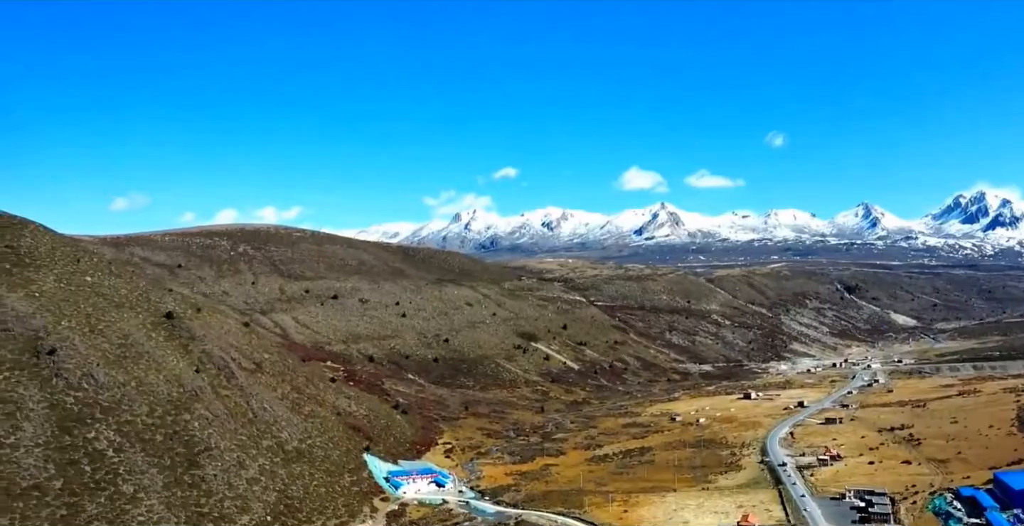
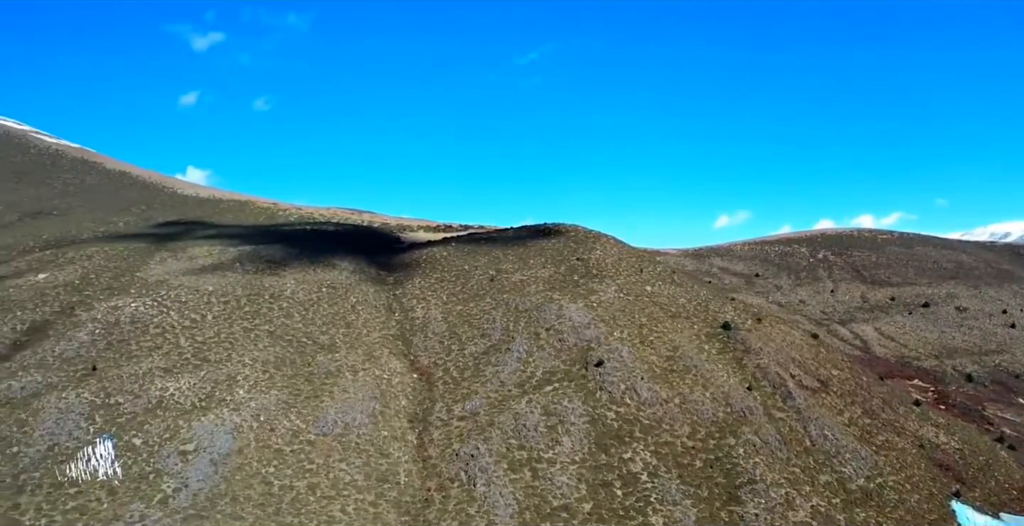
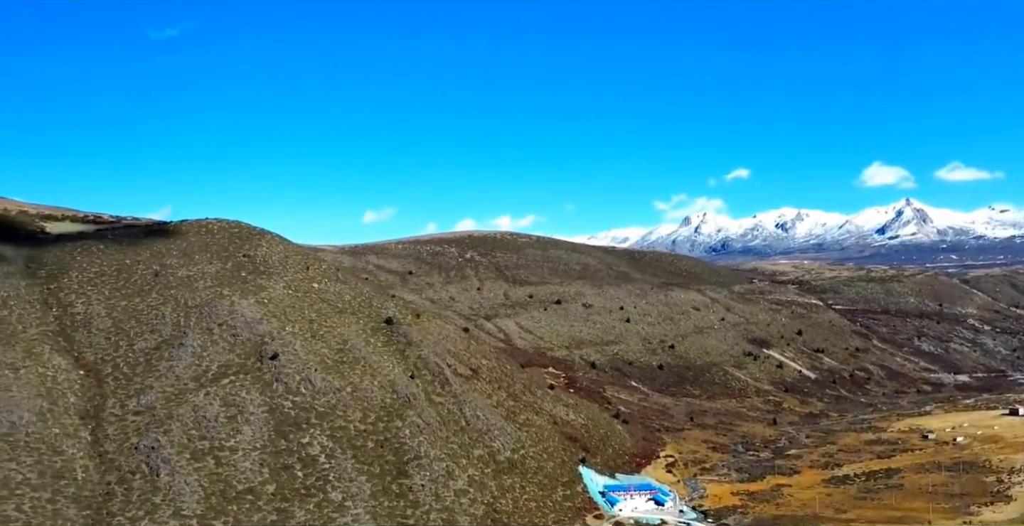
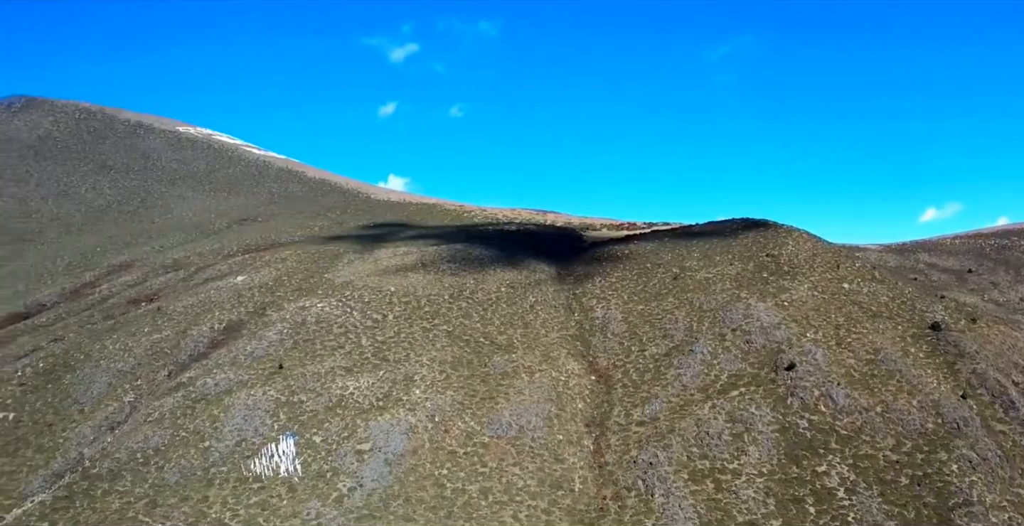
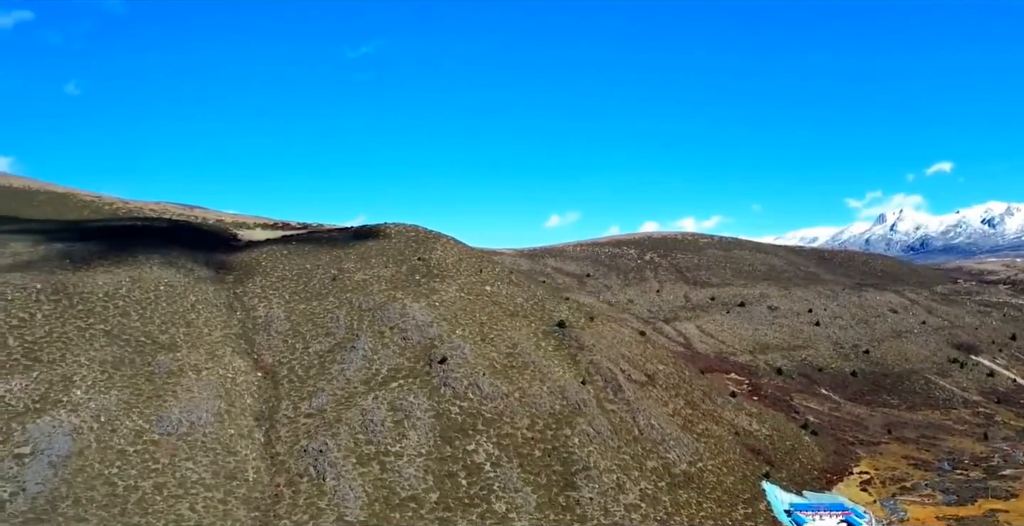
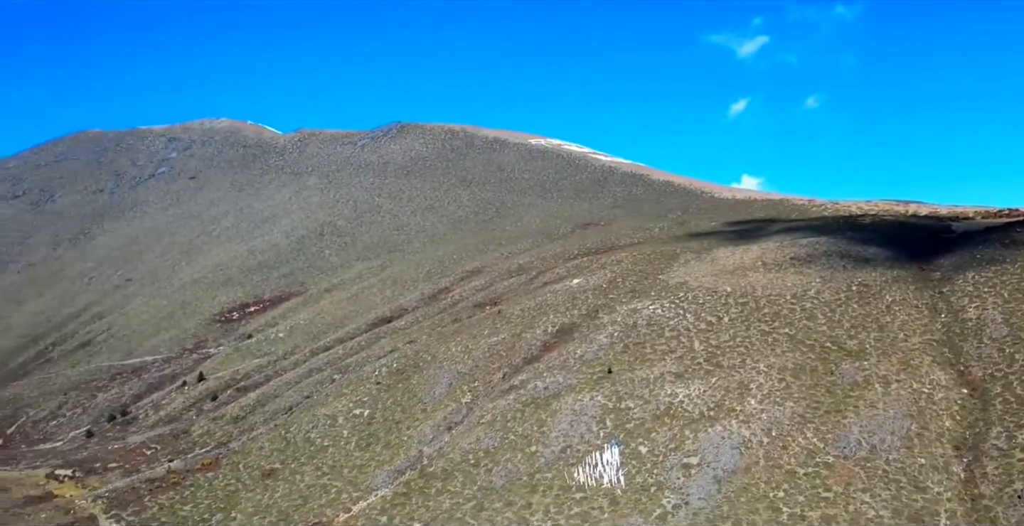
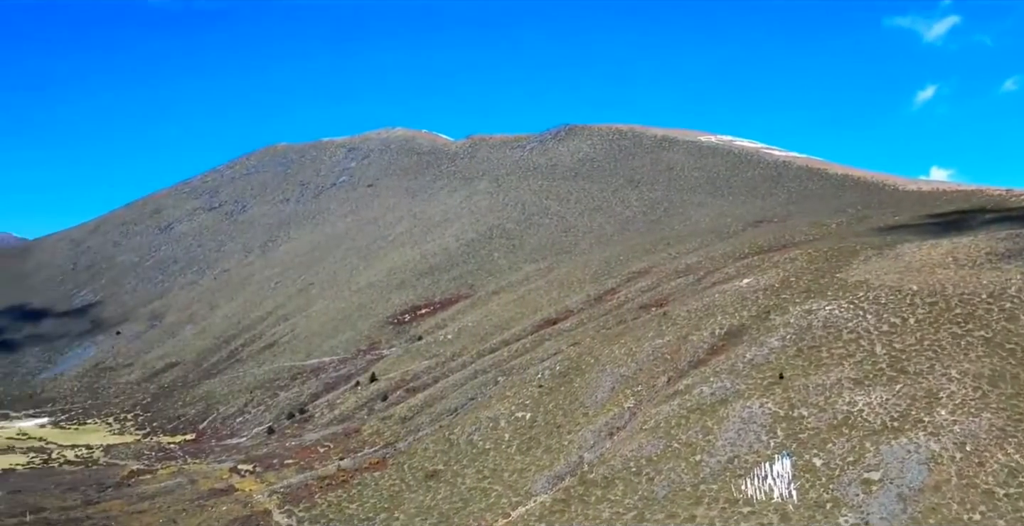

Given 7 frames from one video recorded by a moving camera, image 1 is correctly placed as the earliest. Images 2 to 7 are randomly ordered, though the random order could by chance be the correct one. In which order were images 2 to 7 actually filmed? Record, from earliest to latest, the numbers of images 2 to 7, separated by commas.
3, 5, 2, 4, 6, 7
